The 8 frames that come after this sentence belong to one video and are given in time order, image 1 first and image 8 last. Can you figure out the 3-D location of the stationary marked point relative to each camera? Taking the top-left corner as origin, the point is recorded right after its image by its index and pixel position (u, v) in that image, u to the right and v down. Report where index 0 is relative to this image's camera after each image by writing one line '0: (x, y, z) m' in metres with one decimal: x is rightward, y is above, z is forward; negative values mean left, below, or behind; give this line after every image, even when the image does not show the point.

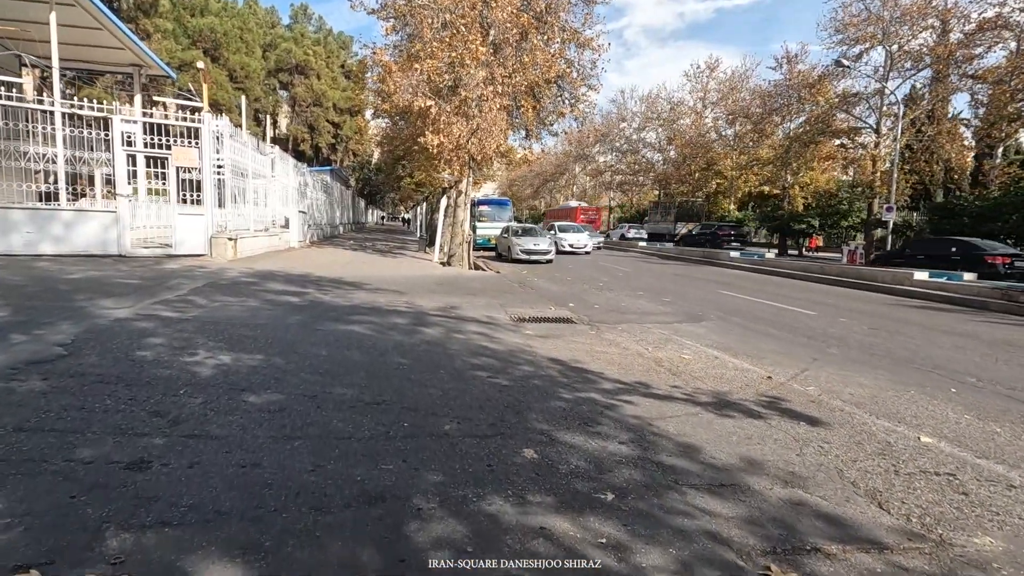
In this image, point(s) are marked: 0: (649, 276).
0: (+4.6, +0.3, +18.0) m
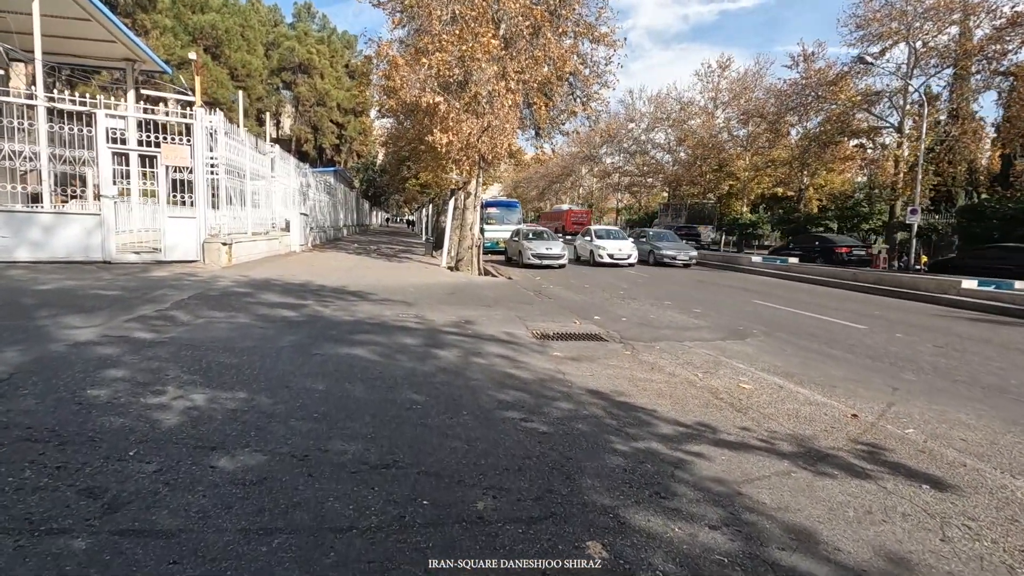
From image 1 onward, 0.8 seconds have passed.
0: (+5.0, 0.0, +16.9) m
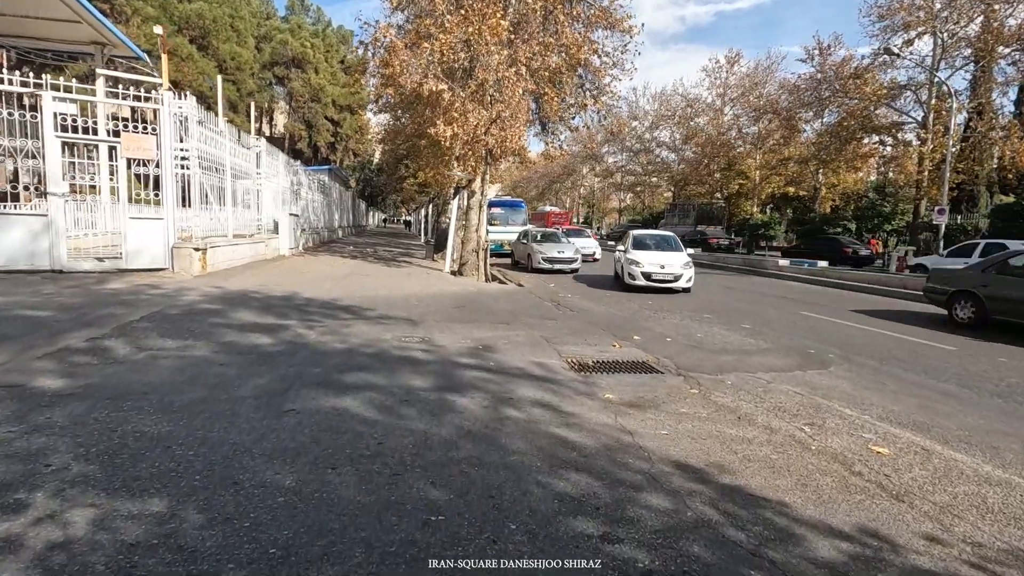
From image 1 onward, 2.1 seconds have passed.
0: (+5.4, -0.2, +15.2) m
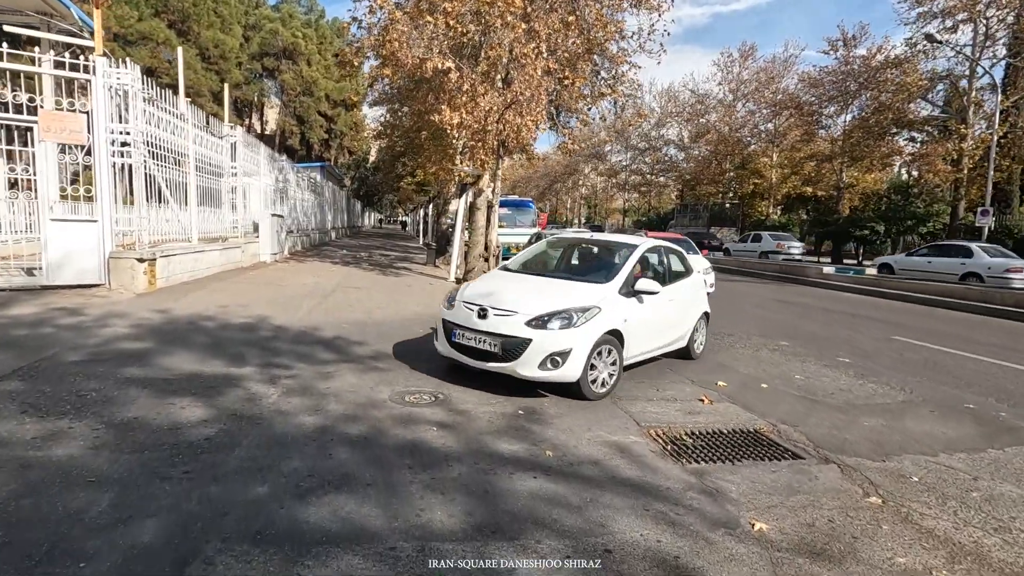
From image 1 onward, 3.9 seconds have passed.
0: (+5.8, -0.6, +12.8) m
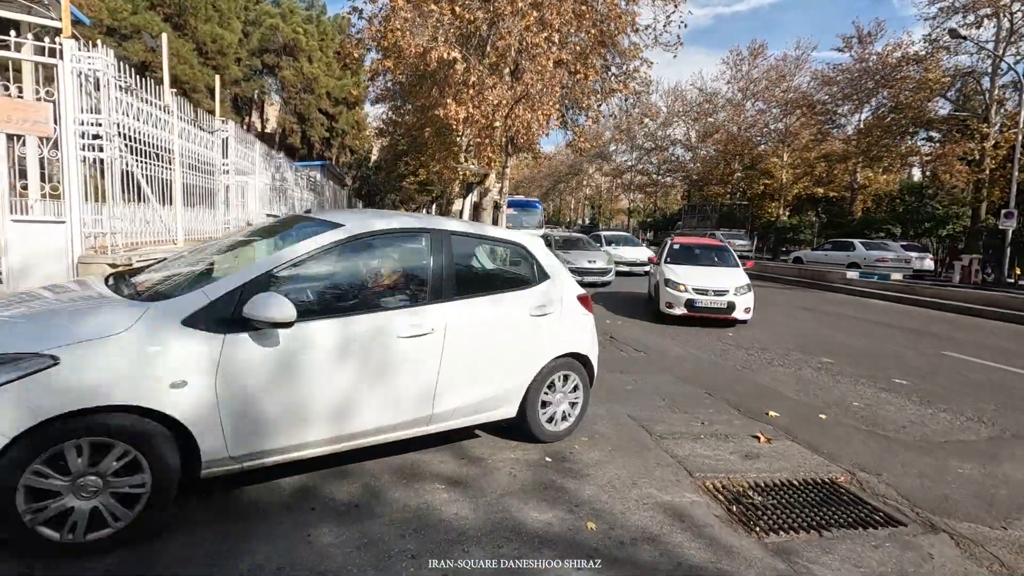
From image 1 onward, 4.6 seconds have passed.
0: (+6.1, -0.7, +11.9) m
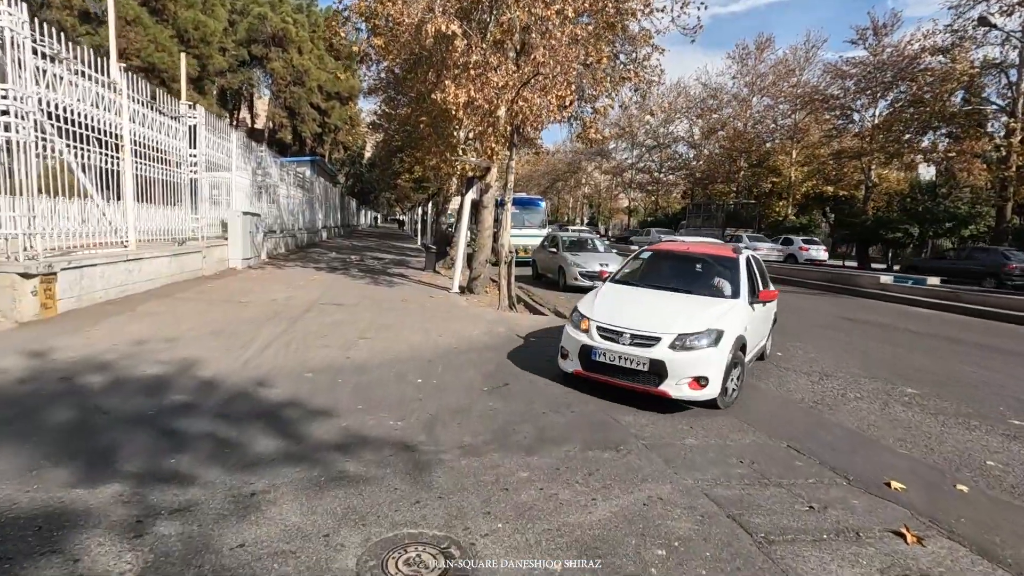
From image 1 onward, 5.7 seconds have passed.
0: (+6.2, -0.9, +10.4) m
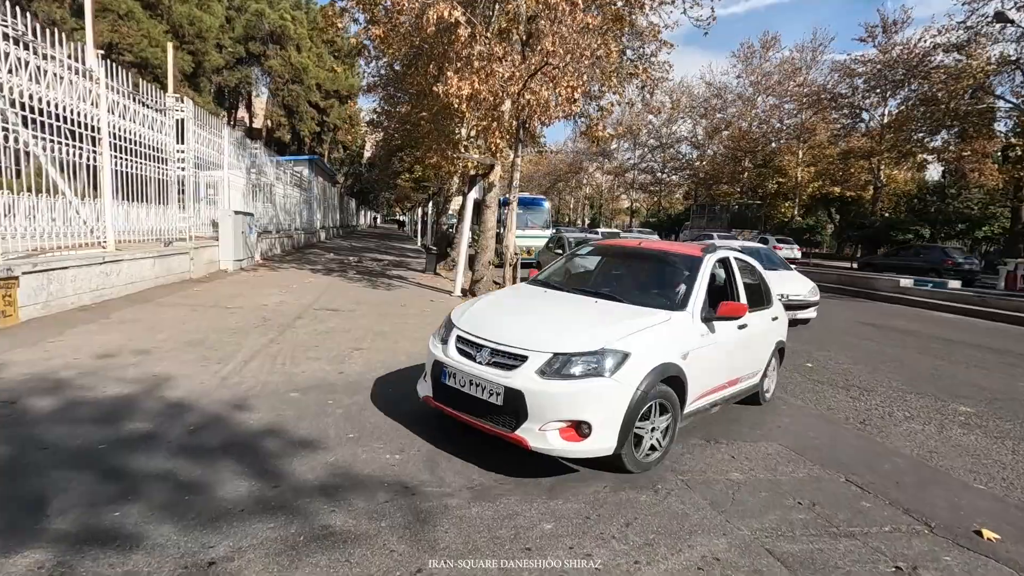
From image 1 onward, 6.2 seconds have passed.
0: (+6.3, -1.0, +9.7) m
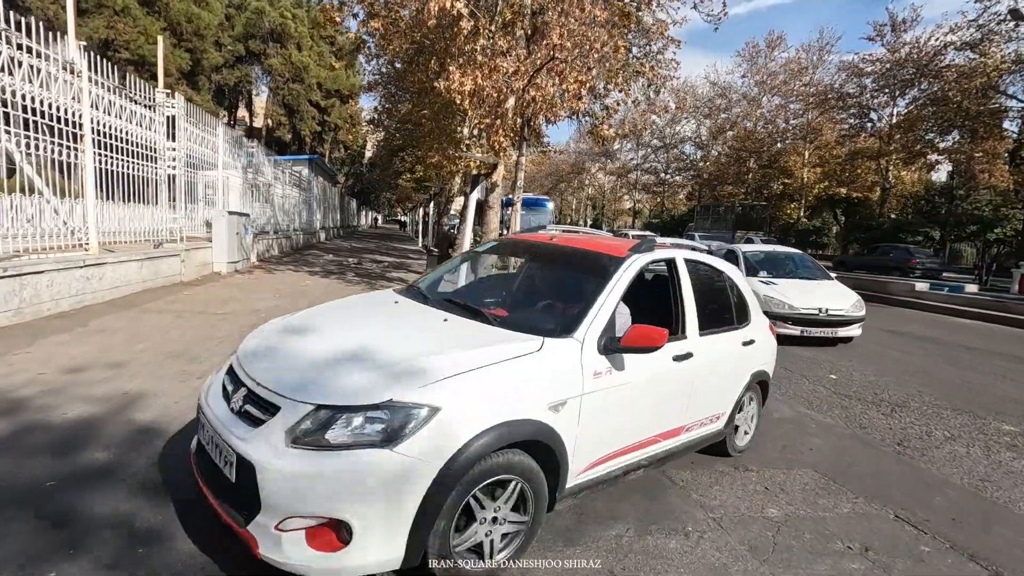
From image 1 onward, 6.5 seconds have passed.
0: (+6.4, -1.1, +9.2) m
